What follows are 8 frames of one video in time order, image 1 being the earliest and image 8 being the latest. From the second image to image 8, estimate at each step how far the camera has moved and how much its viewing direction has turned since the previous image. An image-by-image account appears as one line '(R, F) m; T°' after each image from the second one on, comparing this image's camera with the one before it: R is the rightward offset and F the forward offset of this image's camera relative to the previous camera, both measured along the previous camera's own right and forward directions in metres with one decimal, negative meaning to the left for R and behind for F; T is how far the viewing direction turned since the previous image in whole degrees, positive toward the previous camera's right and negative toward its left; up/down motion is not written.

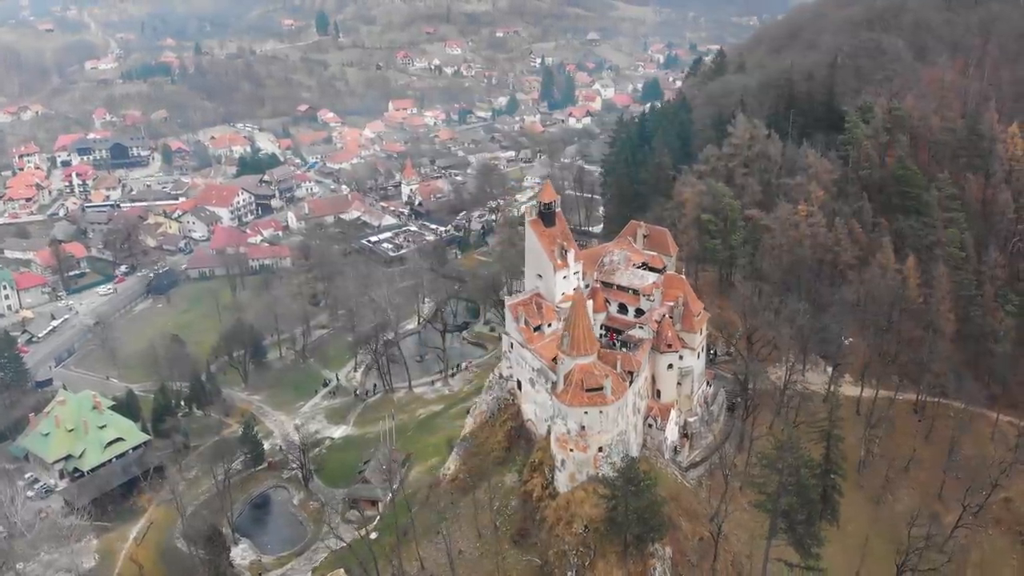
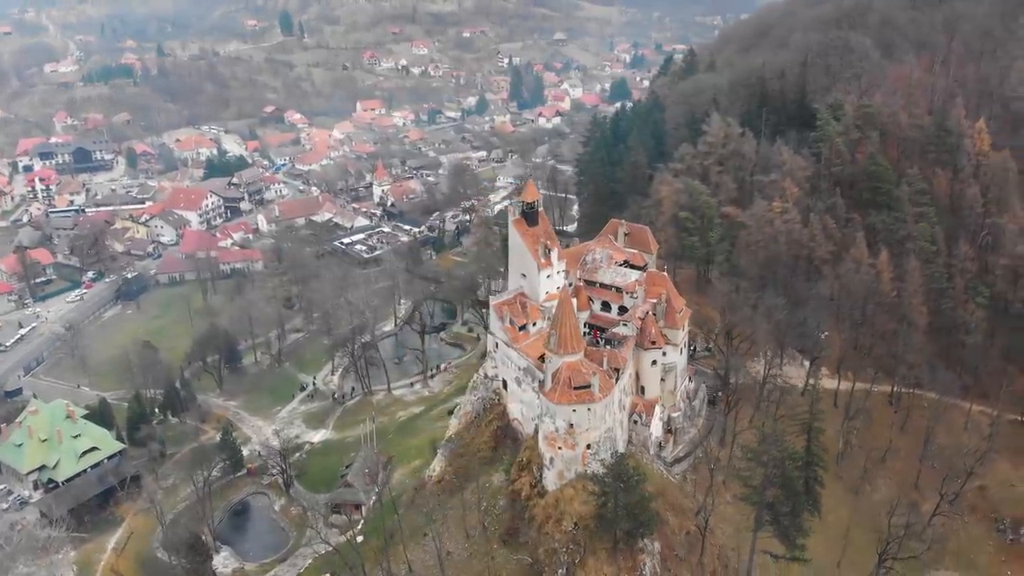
(-0.6, 0.0) m; +2°
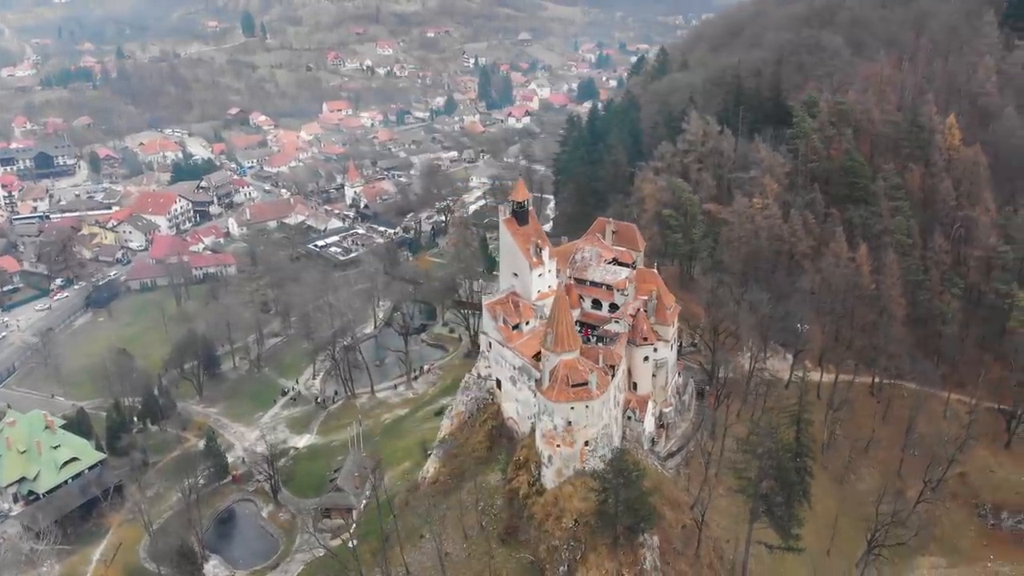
(-1.1, 0.0) m; +2°
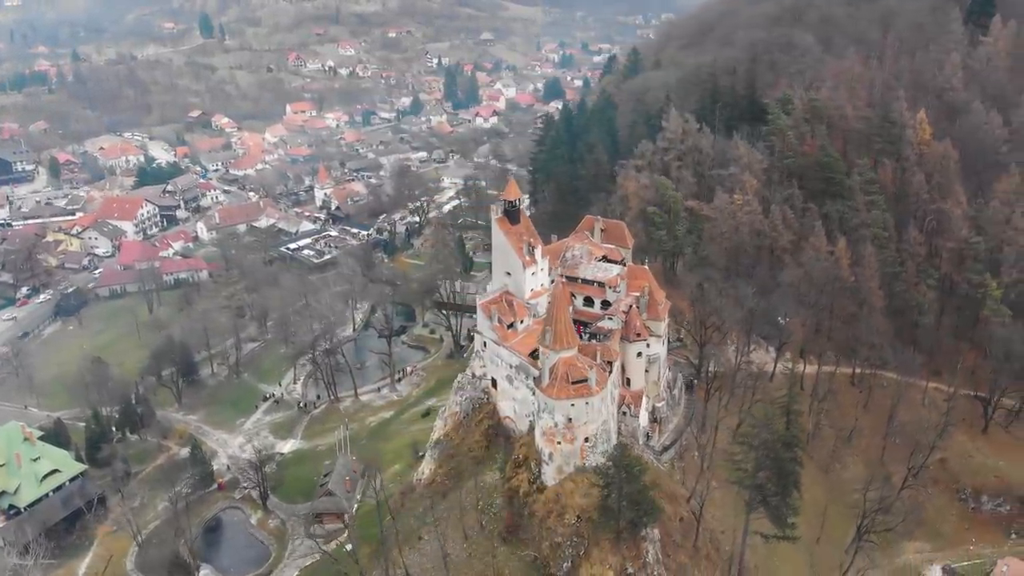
(-1.3, 0.0) m; +2°
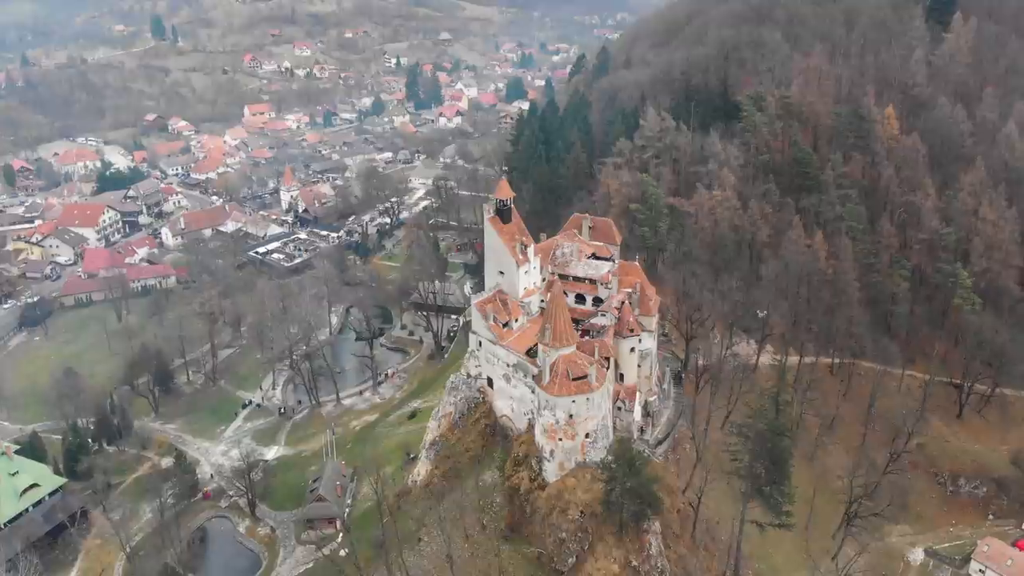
(-1.5, -0.1) m; +3°
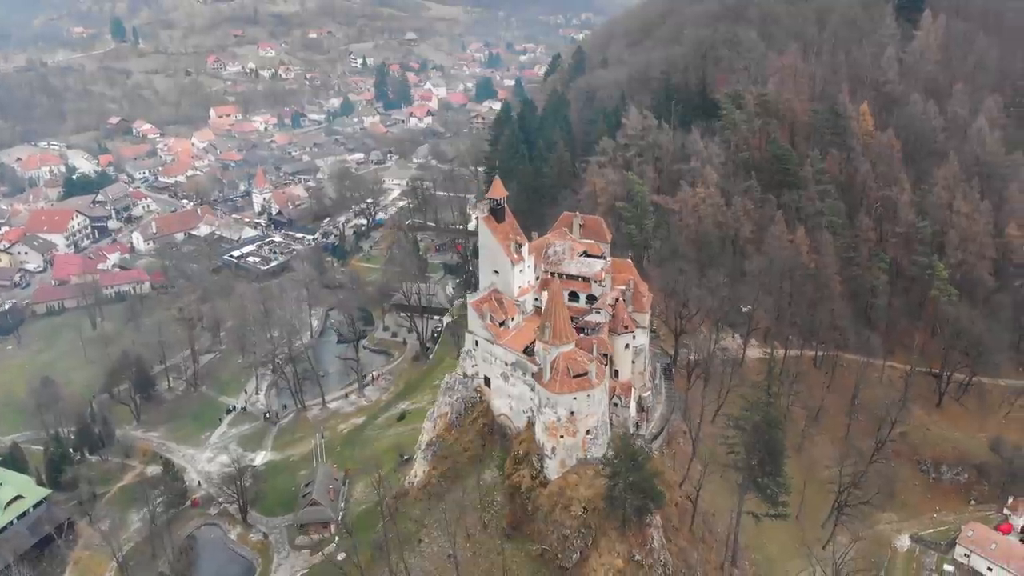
(-1.2, -0.1) m; +2°
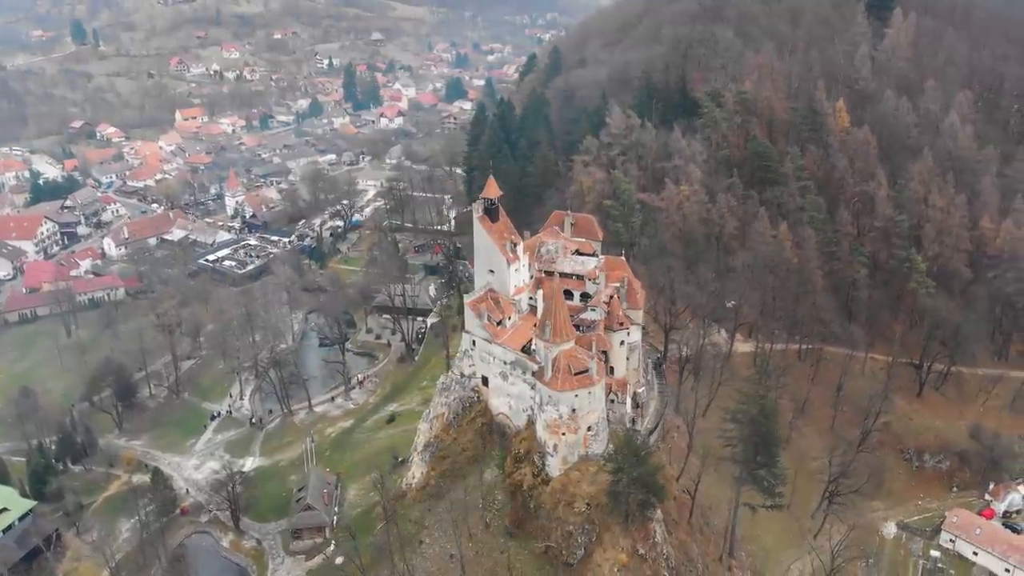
(-1.2, -0.1) m; +2°
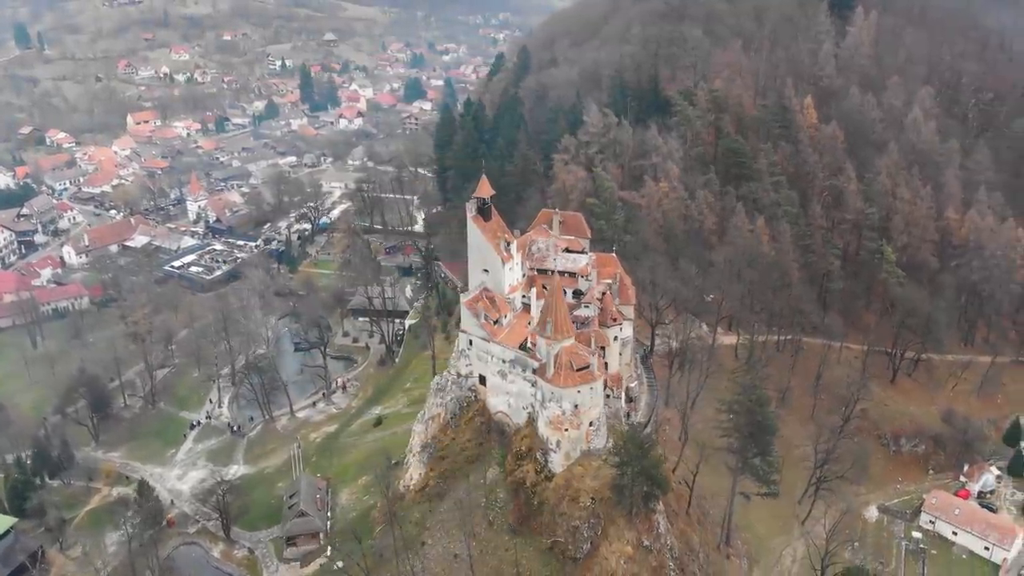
(-1.7, -0.2) m; +3°
